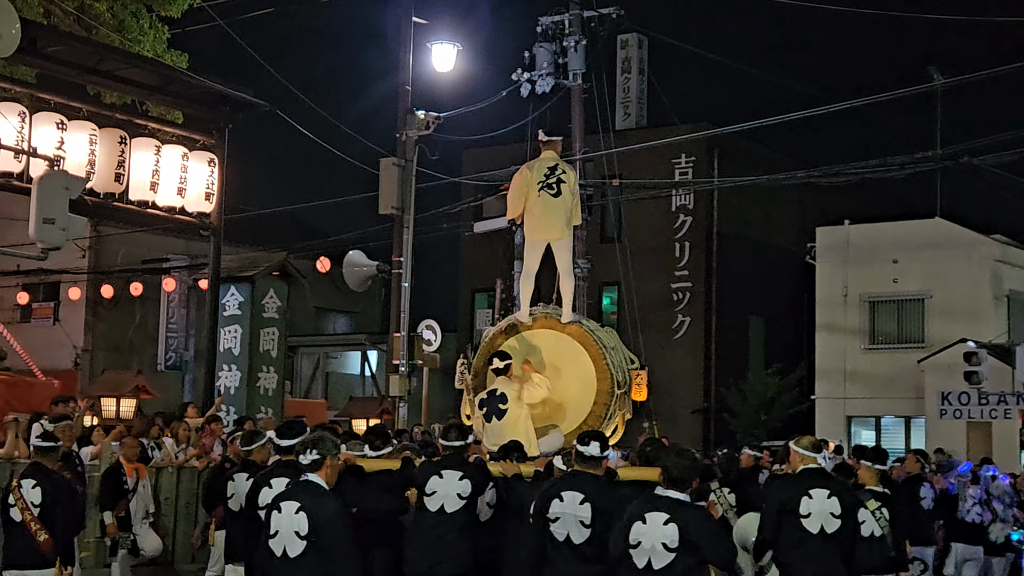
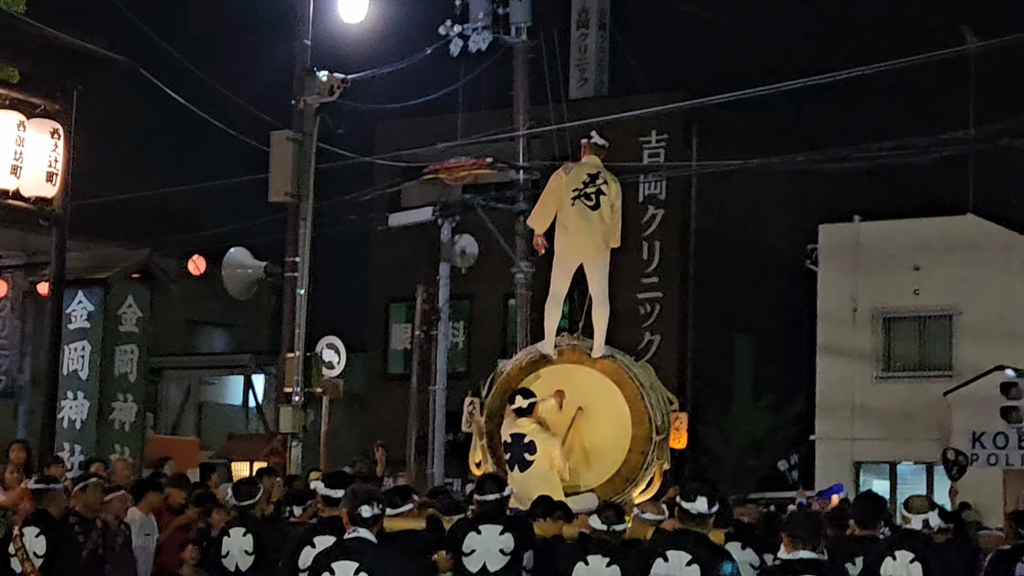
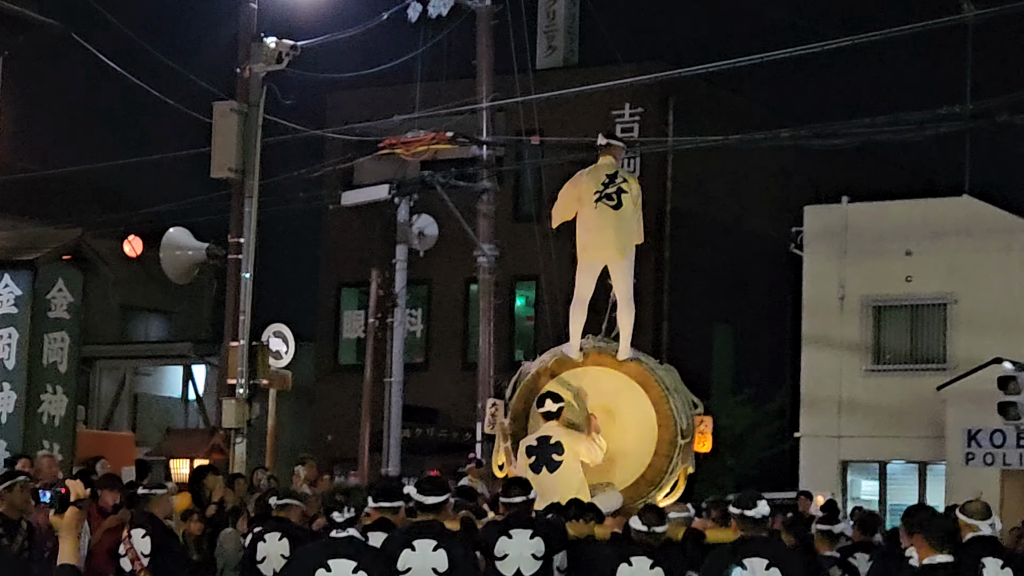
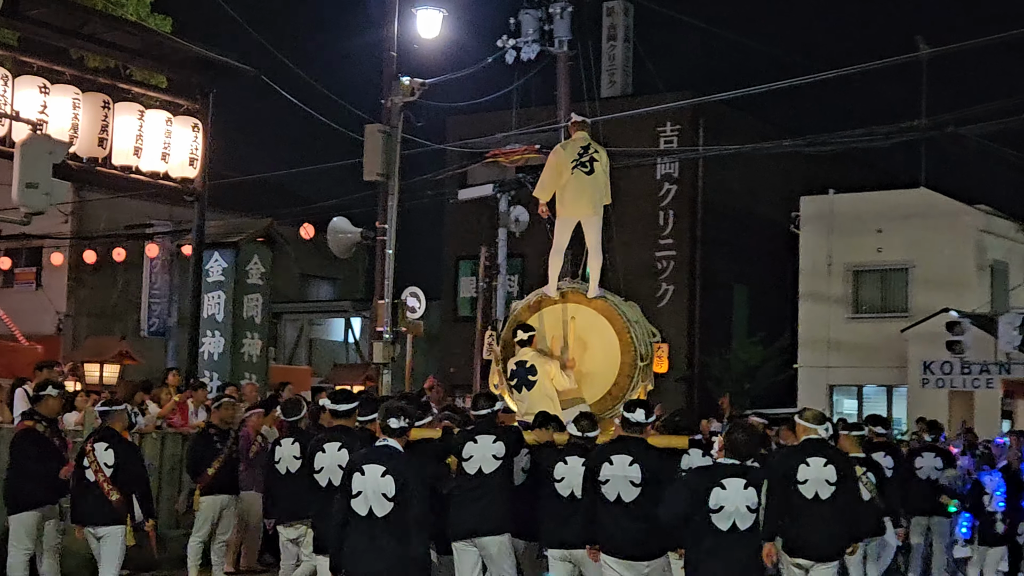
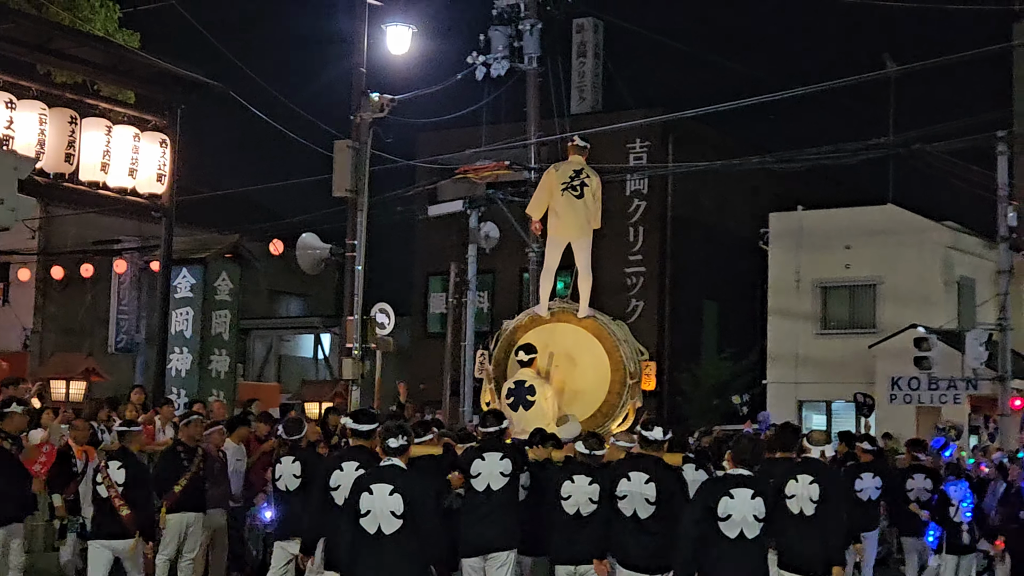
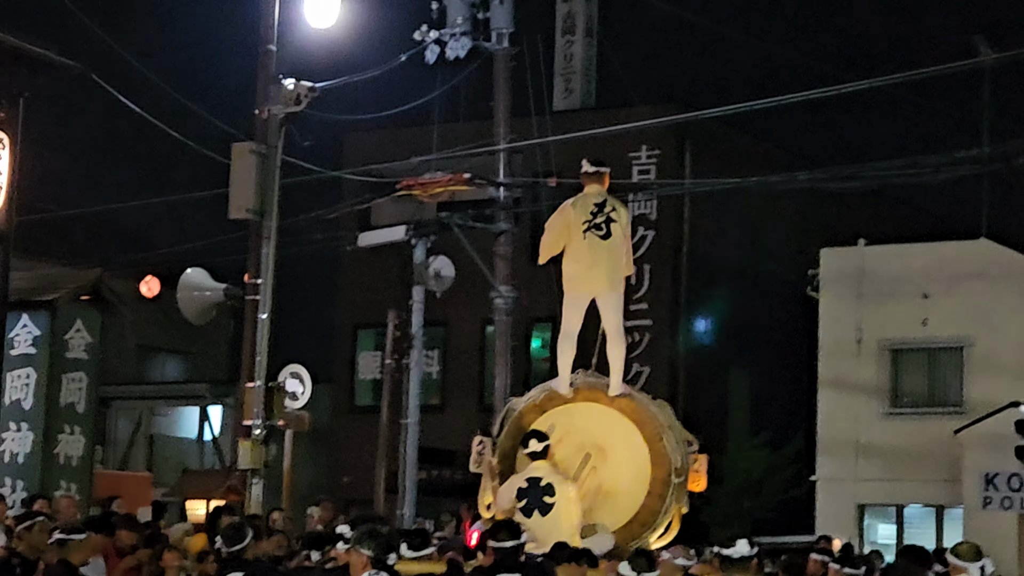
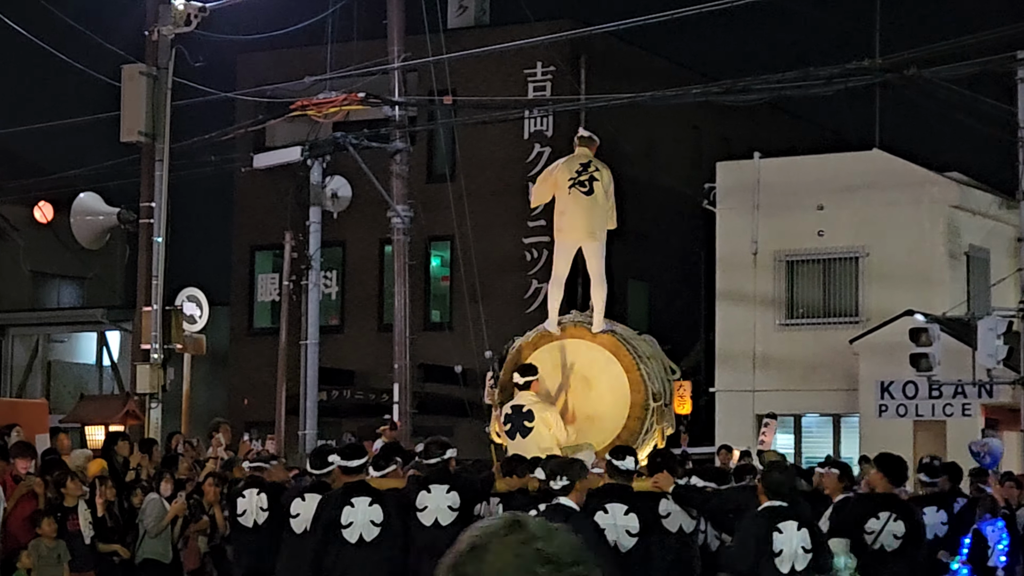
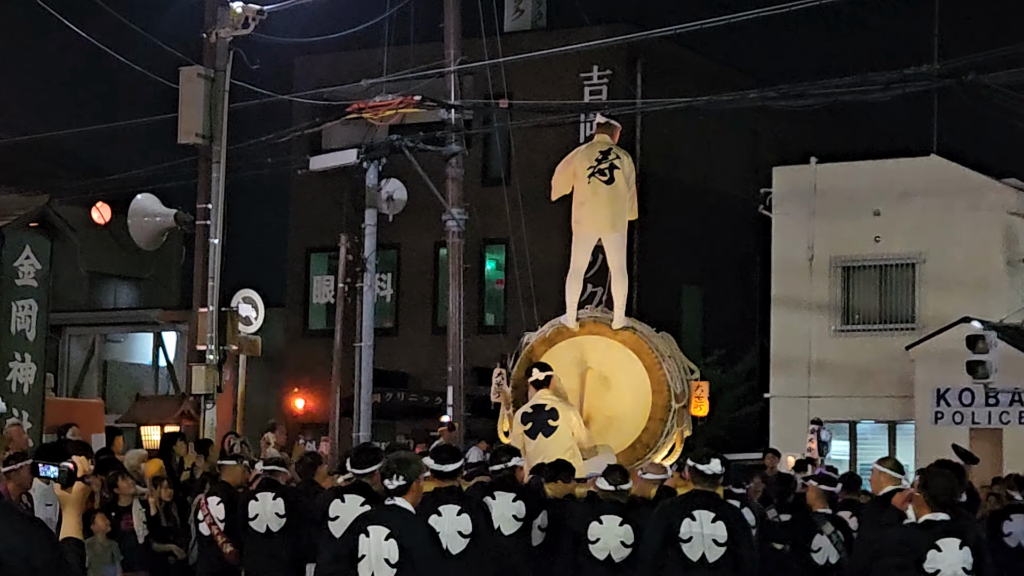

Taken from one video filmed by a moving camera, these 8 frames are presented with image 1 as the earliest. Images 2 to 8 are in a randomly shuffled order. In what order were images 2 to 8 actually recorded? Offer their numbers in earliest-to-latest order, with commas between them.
4, 5, 2, 6, 3, 8, 7
